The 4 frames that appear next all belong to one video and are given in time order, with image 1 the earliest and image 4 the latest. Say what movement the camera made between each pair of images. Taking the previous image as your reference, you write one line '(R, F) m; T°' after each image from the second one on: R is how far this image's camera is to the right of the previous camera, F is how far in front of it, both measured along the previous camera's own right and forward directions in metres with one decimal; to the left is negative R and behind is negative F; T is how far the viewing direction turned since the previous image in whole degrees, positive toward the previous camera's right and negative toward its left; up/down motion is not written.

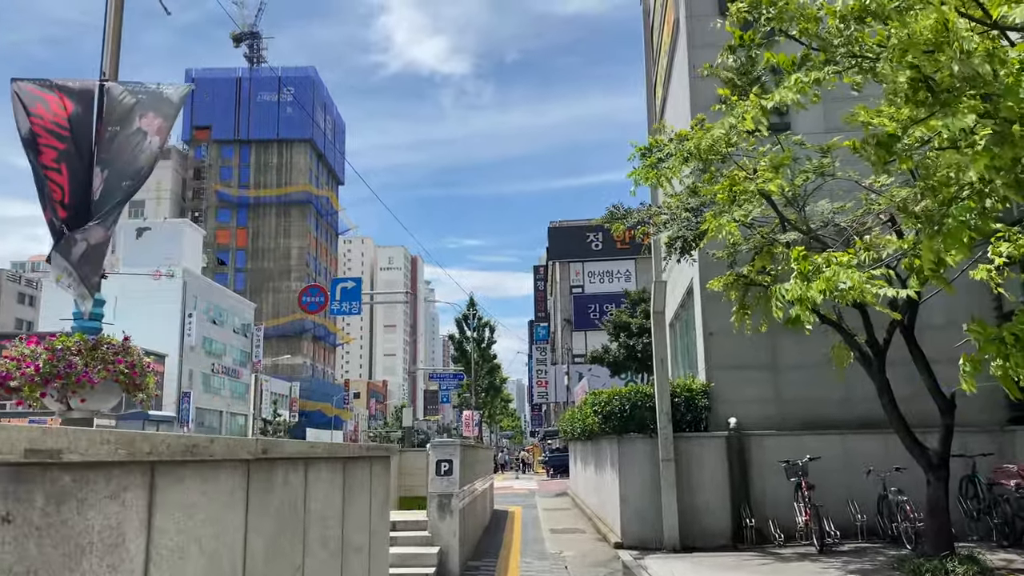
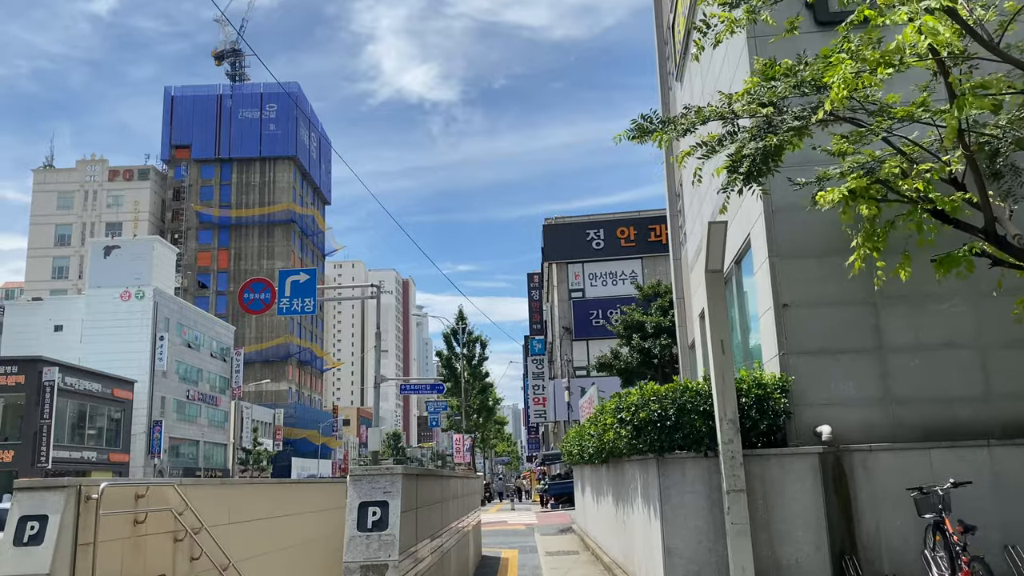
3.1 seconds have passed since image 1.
(+0.1, +4.0) m; 0°
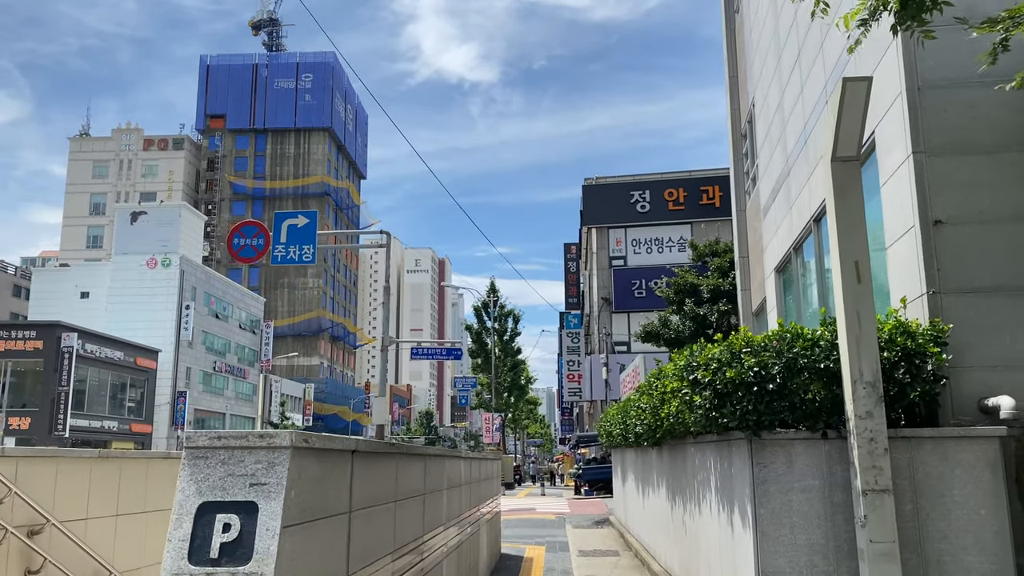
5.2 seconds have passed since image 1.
(+0.1, +2.7) m; -3°
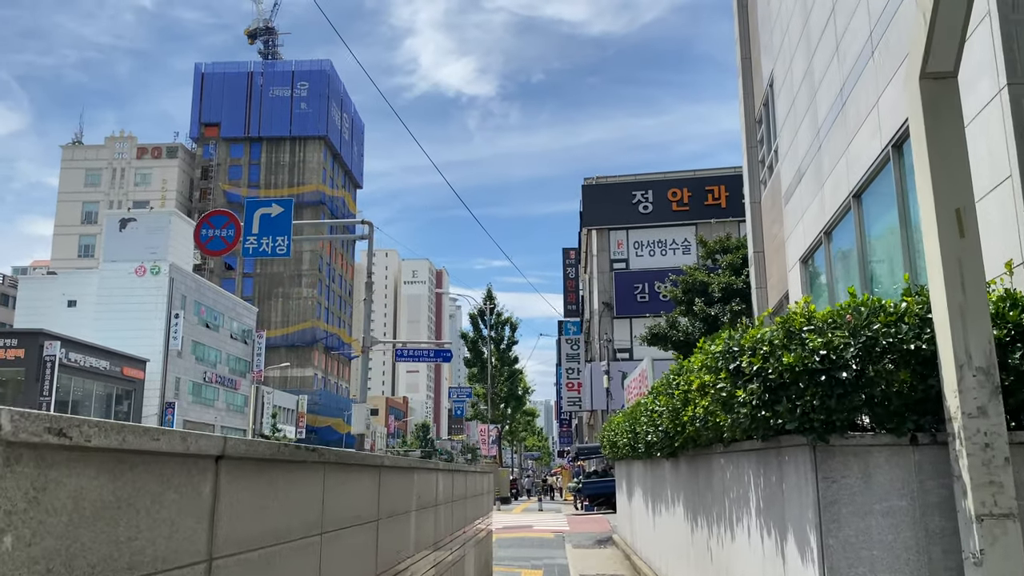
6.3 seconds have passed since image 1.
(+0.1, +1.4) m; 0°
